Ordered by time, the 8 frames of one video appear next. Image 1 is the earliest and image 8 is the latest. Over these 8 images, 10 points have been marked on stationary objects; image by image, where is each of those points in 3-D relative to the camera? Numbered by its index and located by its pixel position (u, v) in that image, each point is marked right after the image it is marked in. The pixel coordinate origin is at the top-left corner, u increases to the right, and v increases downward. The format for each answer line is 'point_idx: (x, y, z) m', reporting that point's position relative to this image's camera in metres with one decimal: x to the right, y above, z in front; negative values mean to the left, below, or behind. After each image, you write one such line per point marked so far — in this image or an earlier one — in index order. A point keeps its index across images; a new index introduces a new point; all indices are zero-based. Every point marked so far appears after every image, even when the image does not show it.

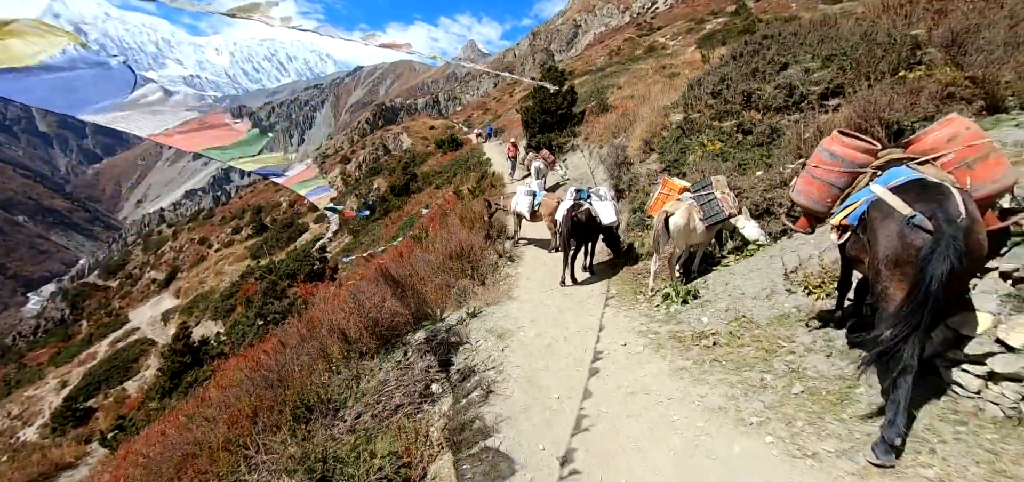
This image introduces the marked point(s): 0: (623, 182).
0: (+2.8, +1.6, +11.1) m
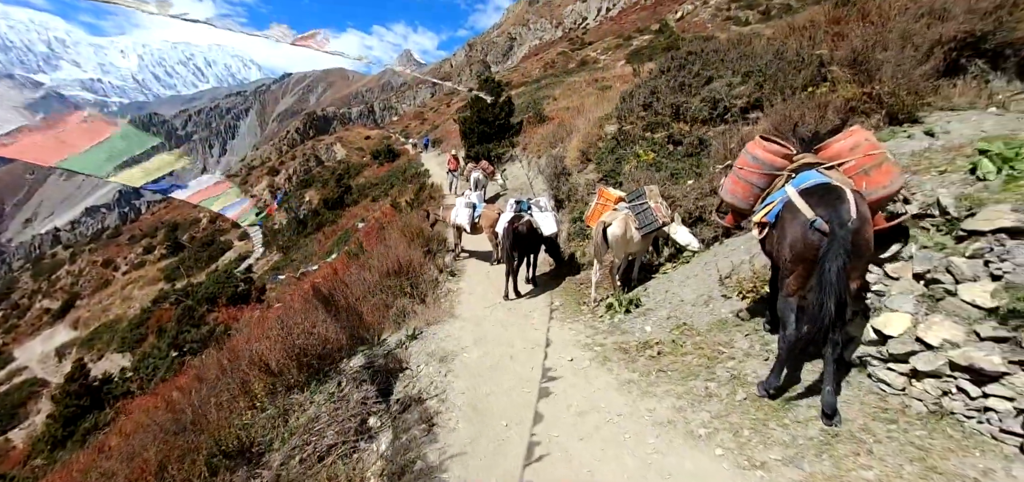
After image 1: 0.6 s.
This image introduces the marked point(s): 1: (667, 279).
0: (+1.3, +1.3, +11.2) m
1: (+2.4, -0.6, +6.7) m
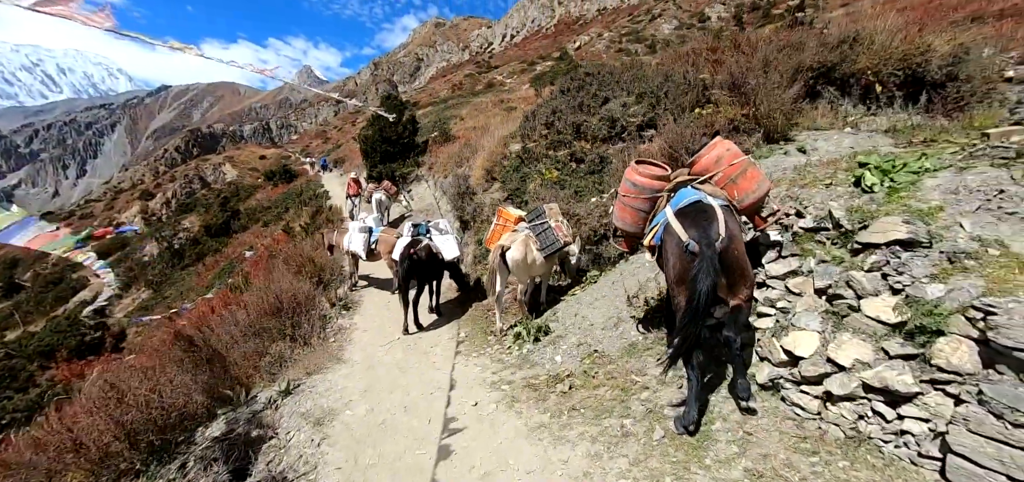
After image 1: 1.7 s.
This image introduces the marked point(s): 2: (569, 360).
0: (-1.2, +0.7, +10.6) m
1: (+0.9, -0.9, +6.4) m
2: (+0.7, -1.4, +5.1) m
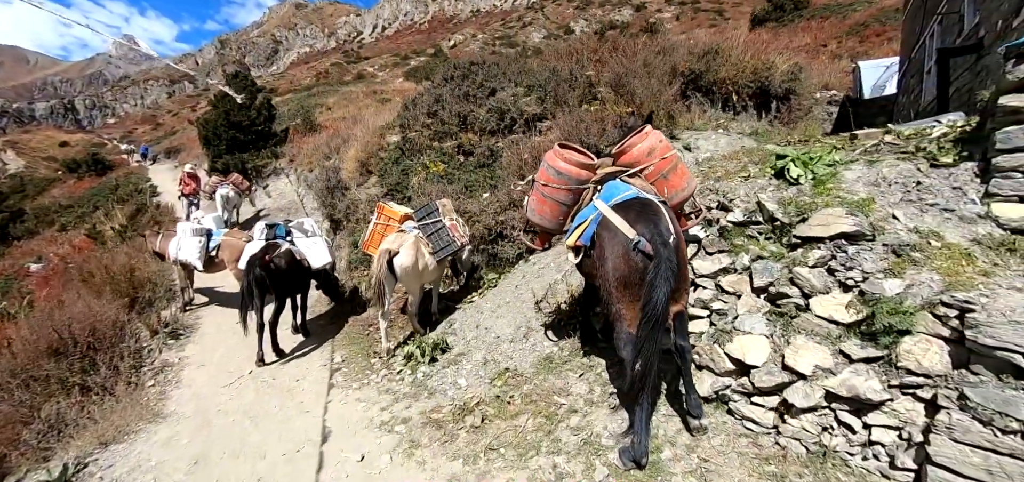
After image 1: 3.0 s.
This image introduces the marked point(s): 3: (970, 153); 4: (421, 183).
0: (-3.7, +0.7, +9.0) m
1: (-0.5, -0.9, +5.6) m
2: (-0.4, -1.4, +4.2) m
3: (+3.4, +0.6, +3.1) m
4: (-1.8, +1.2, +8.6) m
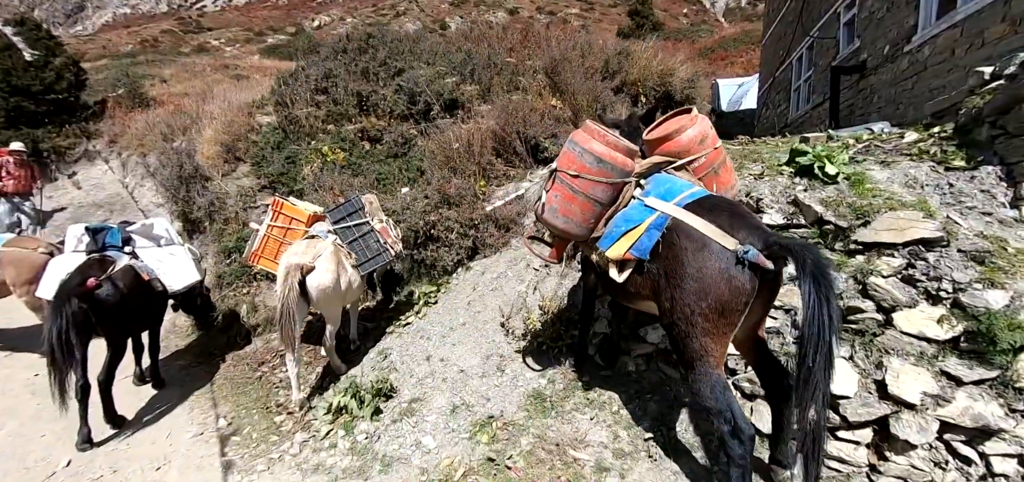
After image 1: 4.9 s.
0: (-5.1, +0.6, +6.8) m
1: (-1.0, -1.0, +4.4) m
2: (-0.5, -1.5, +3.2) m
3: (+3.4, +0.6, +3.1) m
4: (-3.2, +1.1, +6.9) m
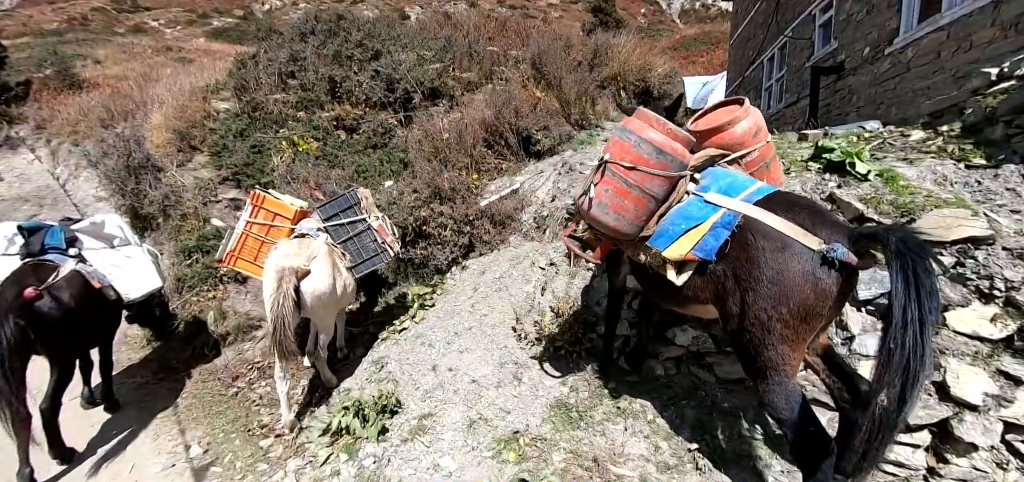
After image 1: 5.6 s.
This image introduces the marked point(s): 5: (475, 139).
0: (-5.2, +0.6, +6.1) m
1: (-0.9, -1.0, +4.1) m
2: (-0.3, -1.5, +2.9) m
3: (+3.6, +0.6, +3.1) m
4: (-3.3, +1.1, +6.3) m
5: (-0.5, +1.5, +6.0) m
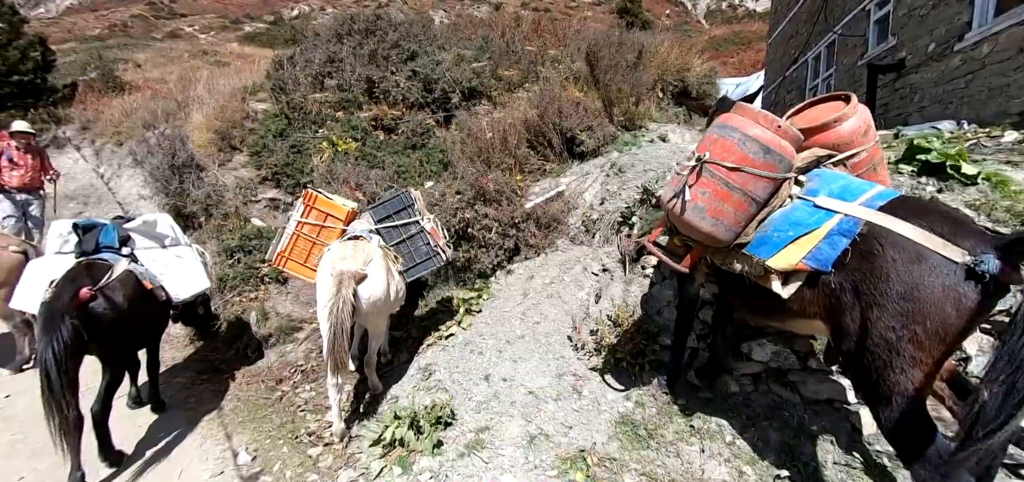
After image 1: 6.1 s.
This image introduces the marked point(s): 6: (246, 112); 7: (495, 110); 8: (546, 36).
0: (-4.6, +0.6, +6.1) m
1: (-0.4, -1.0, +3.9) m
2: (+0.1, -1.5, +2.7) m
3: (+4.1, +0.6, +2.8) m
4: (-2.7, +1.1, +6.3) m
5: (+0.1, +1.4, +5.9) m
6: (-4.8, +2.4, +7.8) m
7: (-0.3, +2.1, +6.9) m
8: (+0.8, +4.6, +9.5) m
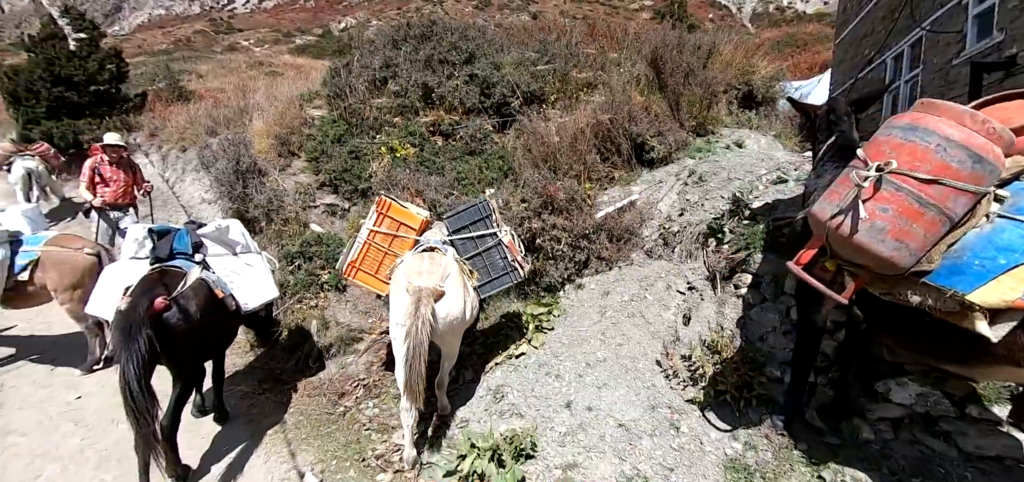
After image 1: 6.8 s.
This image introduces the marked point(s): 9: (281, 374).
0: (-3.7, +0.5, +6.1) m
1: (+0.2, -1.1, +3.6) m
2: (+0.7, -1.6, +2.3) m
3: (+4.6, +0.4, +2.2) m
4: (-1.8, +1.0, +6.2) m
5: (+0.9, +1.3, +5.6) m
6: (-3.8, +2.3, +7.9) m
7: (+0.7, +1.9, +6.6) m
8: (+2.0, +4.3, +9.2) m
9: (-2.4, -1.4, +4.4) m
